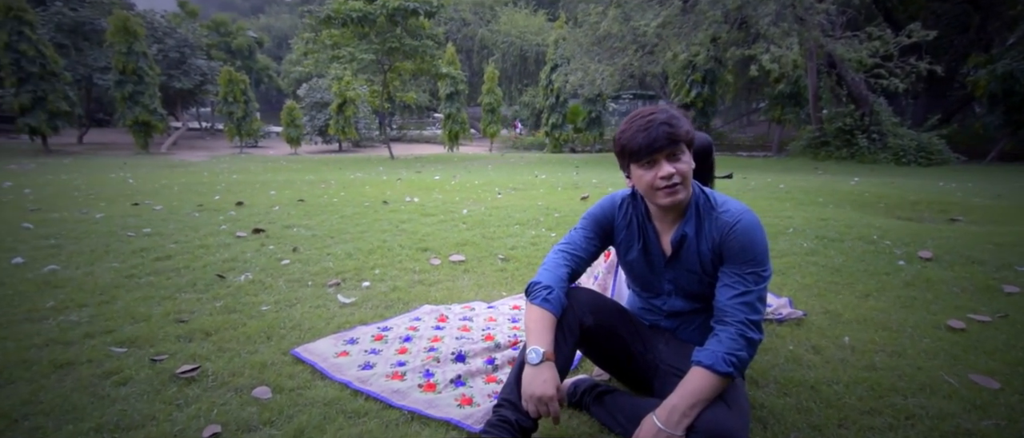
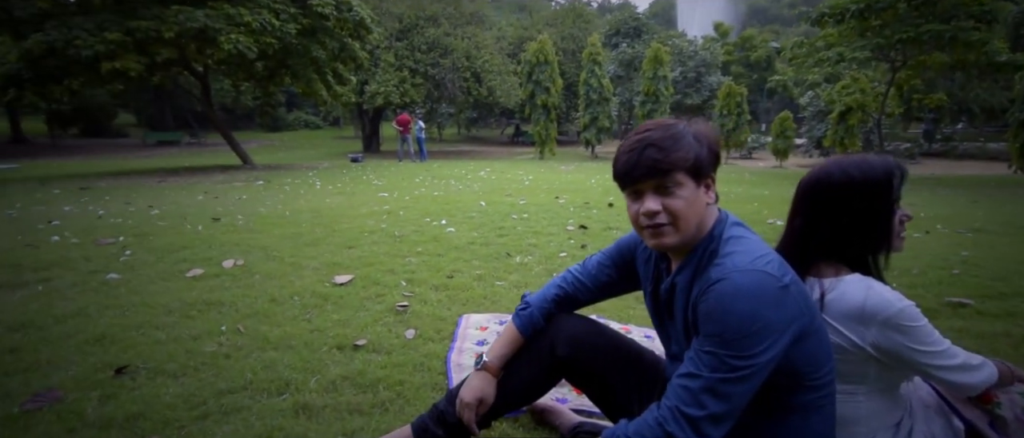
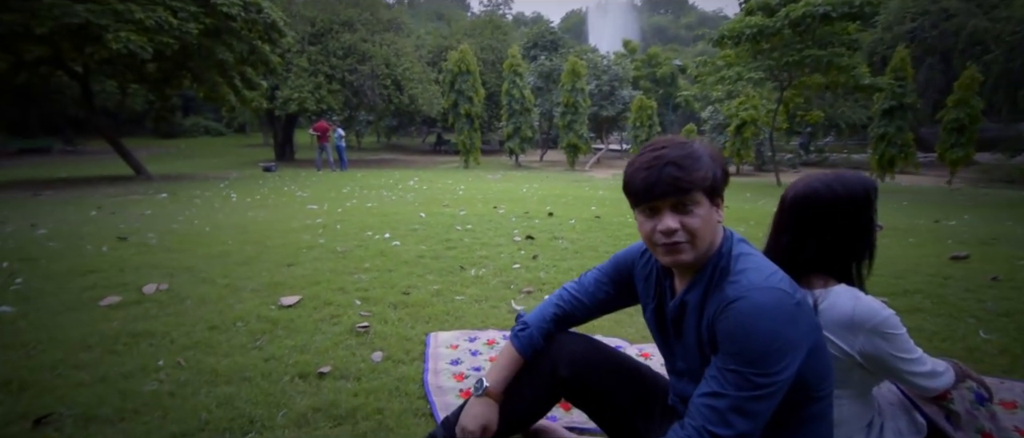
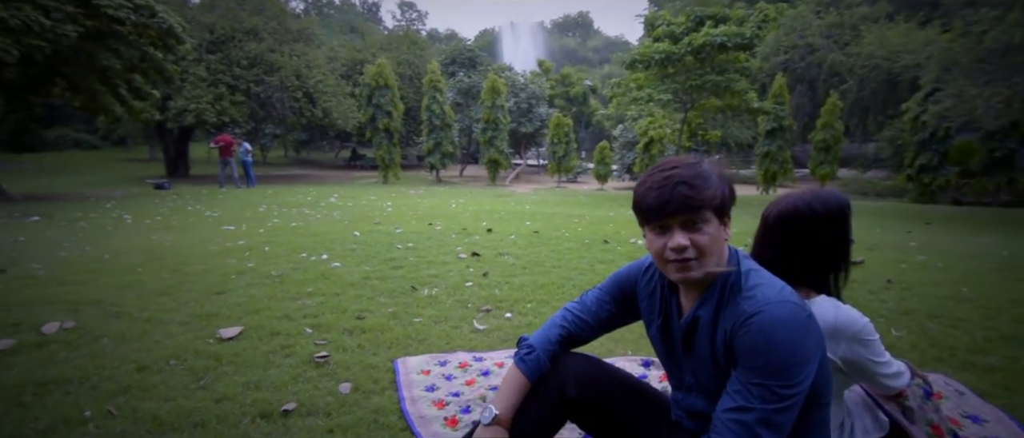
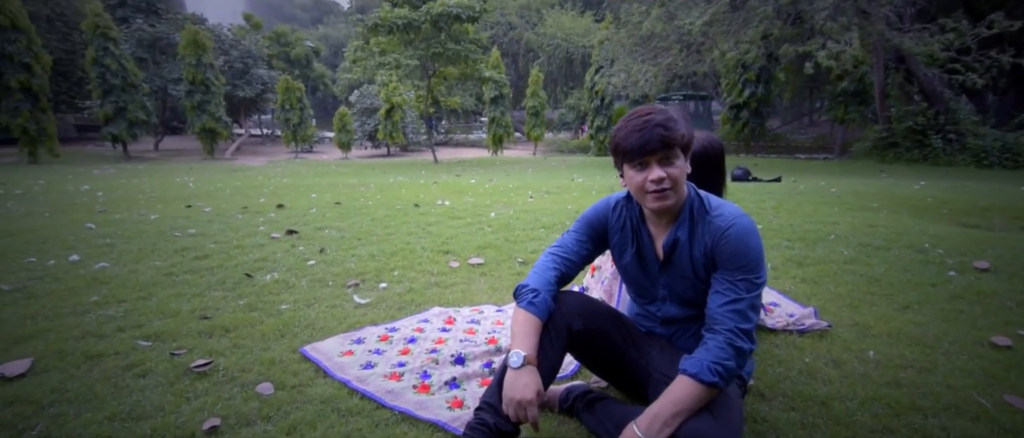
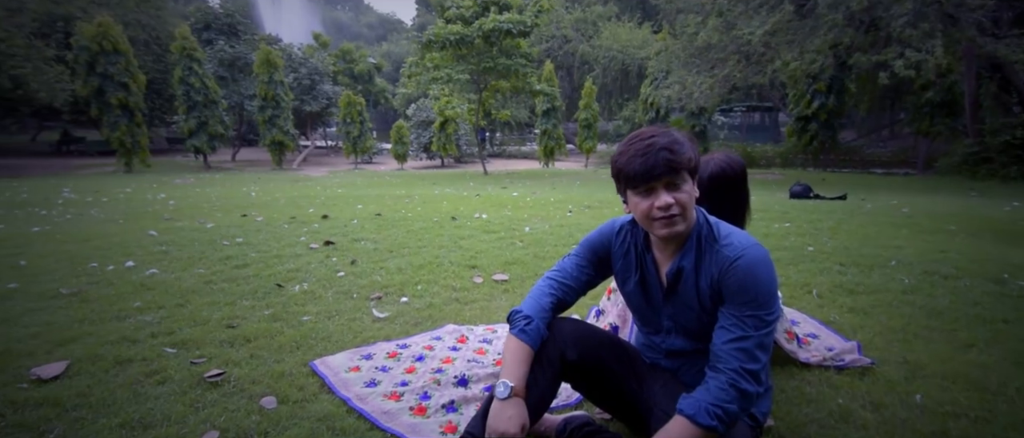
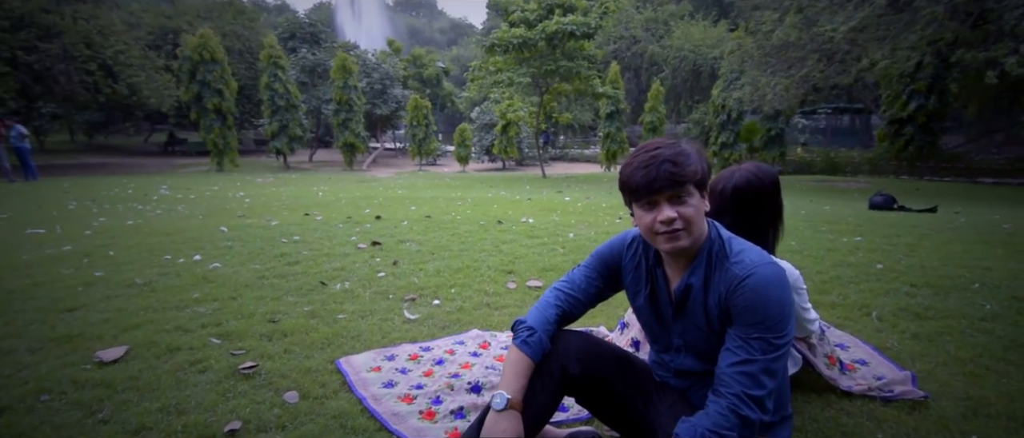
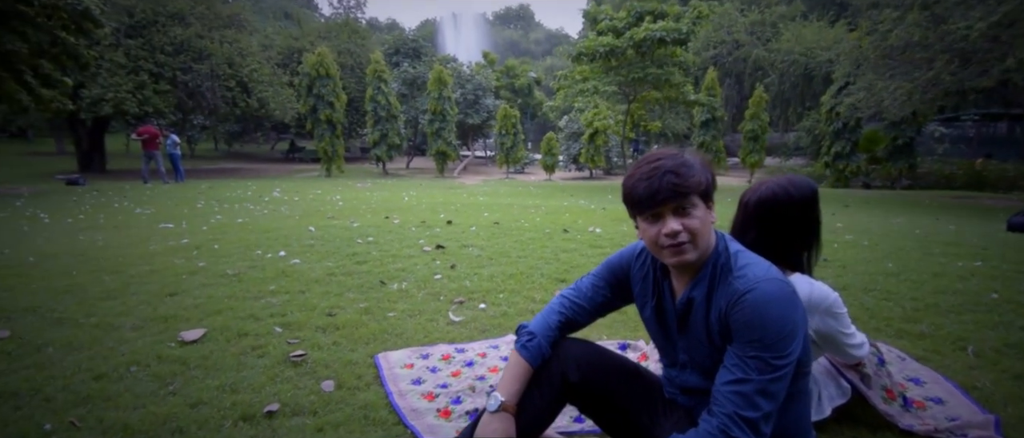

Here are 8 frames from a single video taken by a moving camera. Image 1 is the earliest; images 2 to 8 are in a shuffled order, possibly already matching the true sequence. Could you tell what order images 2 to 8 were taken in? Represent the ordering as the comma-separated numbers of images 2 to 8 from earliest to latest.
5, 6, 7, 8, 4, 3, 2
